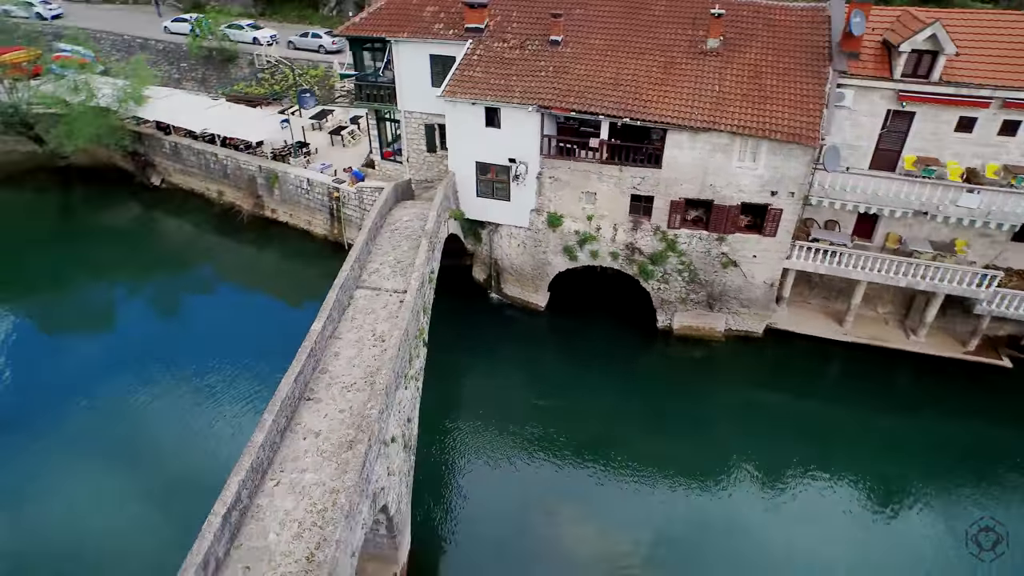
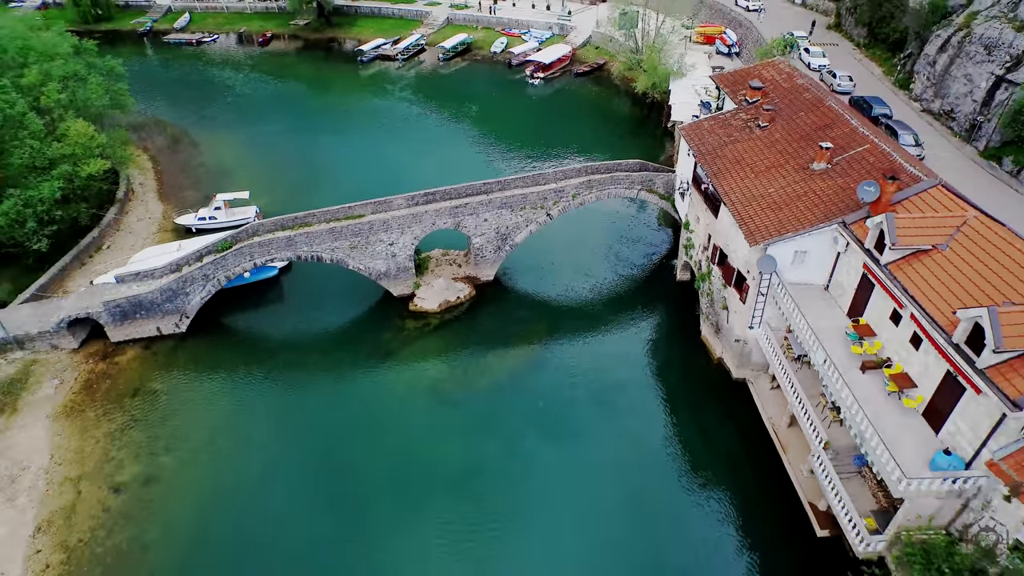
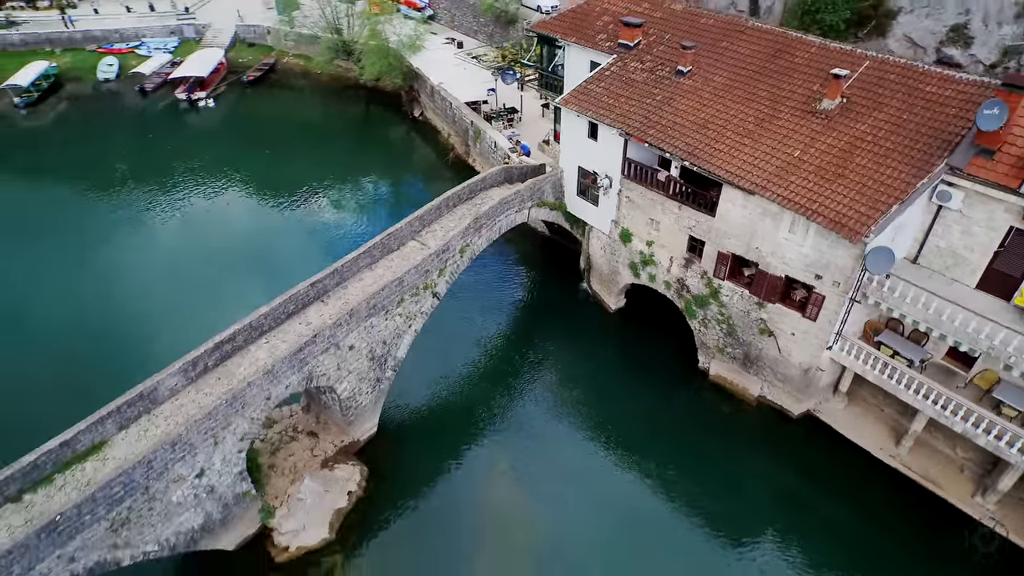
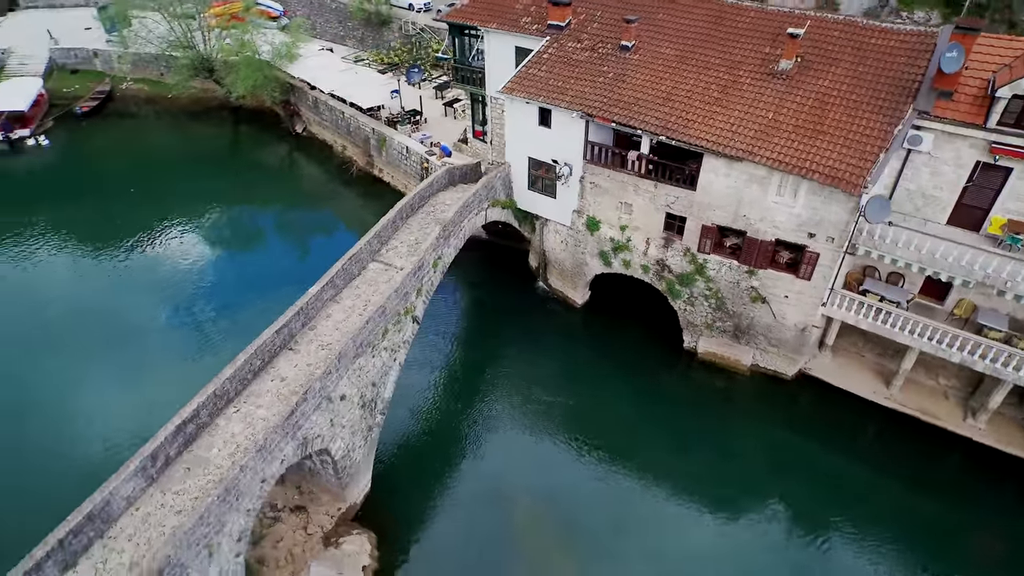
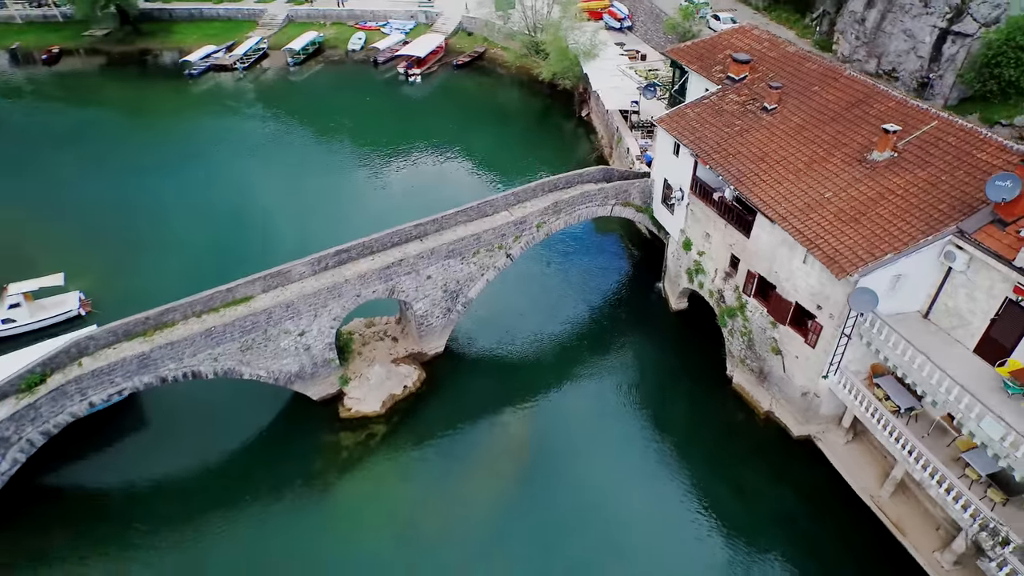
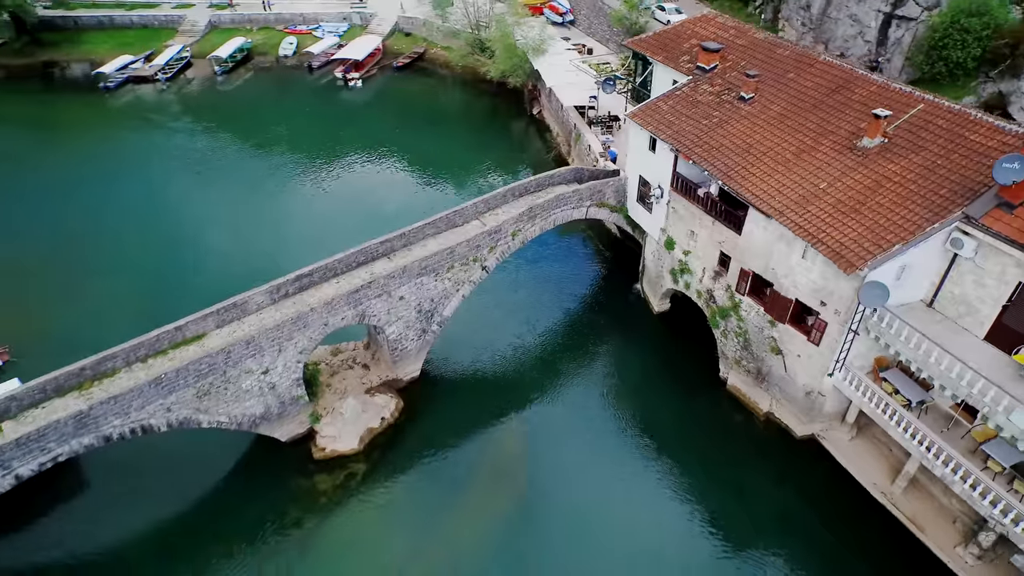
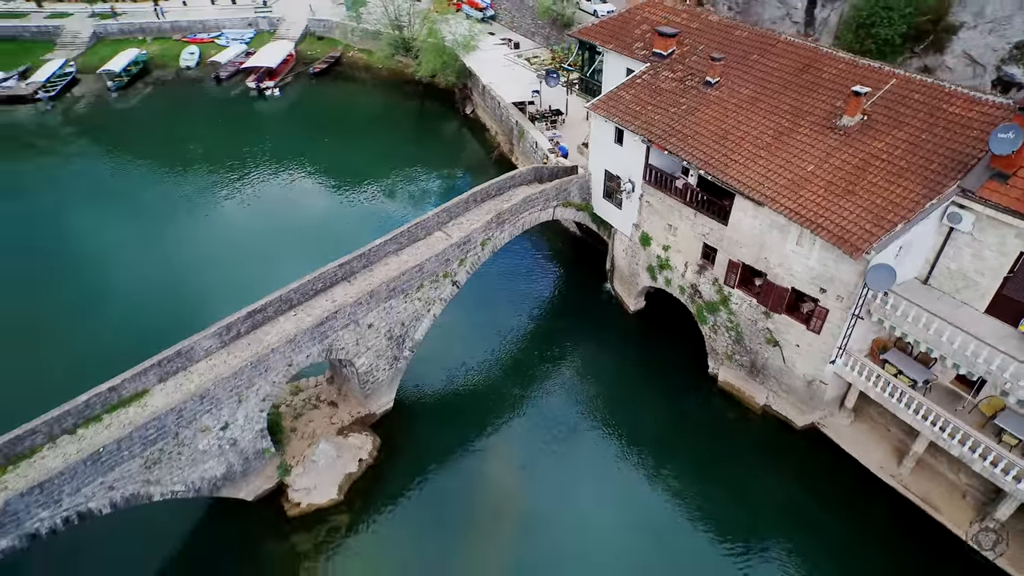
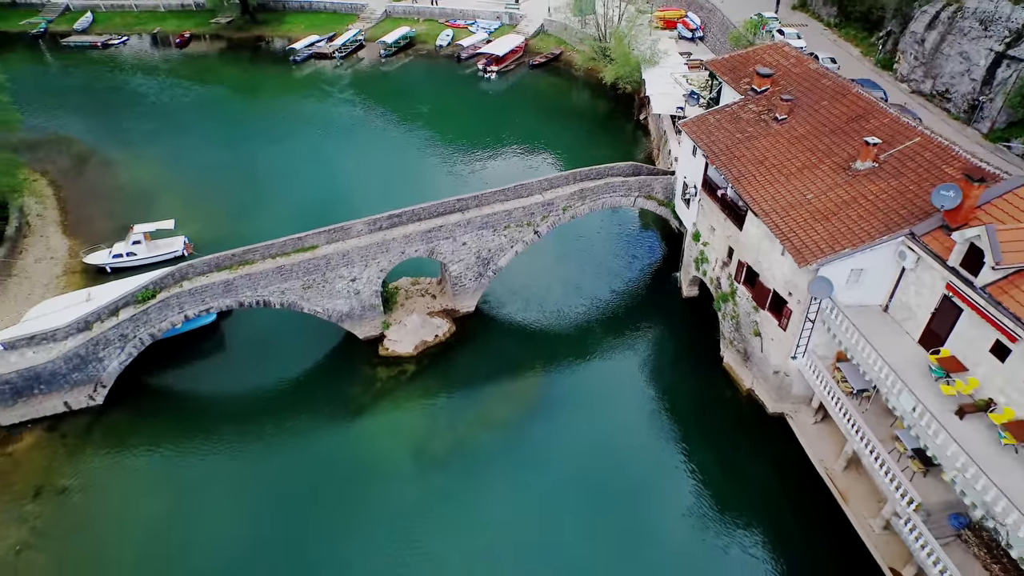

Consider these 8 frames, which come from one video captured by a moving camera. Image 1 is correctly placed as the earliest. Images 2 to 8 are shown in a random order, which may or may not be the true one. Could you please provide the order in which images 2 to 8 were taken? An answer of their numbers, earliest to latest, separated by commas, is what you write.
4, 3, 7, 6, 5, 8, 2
